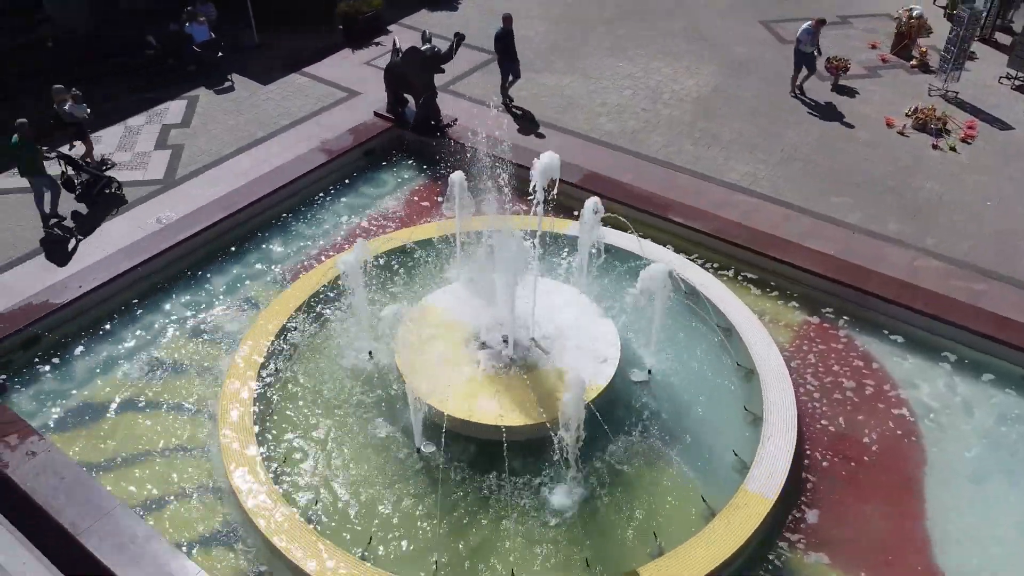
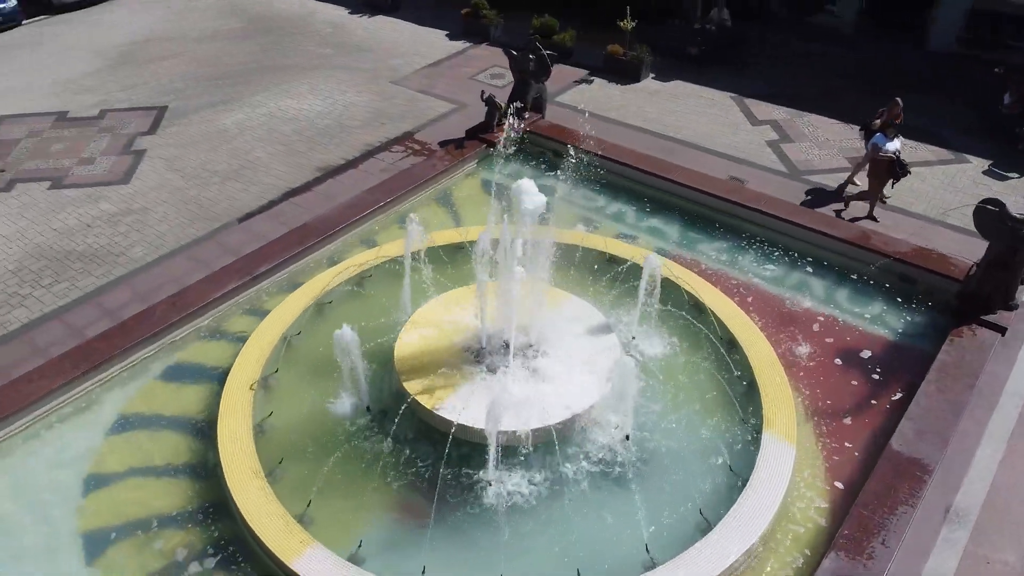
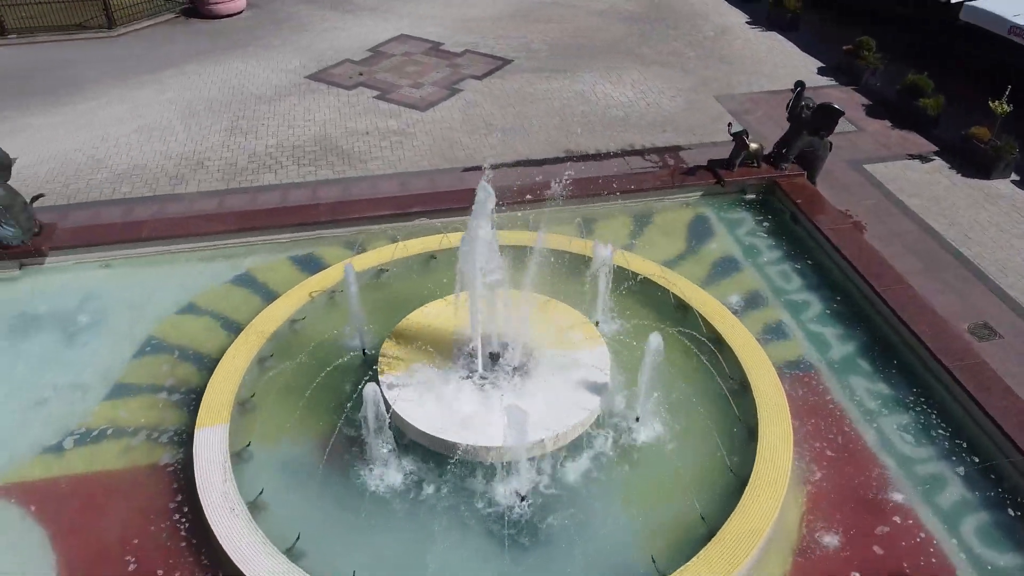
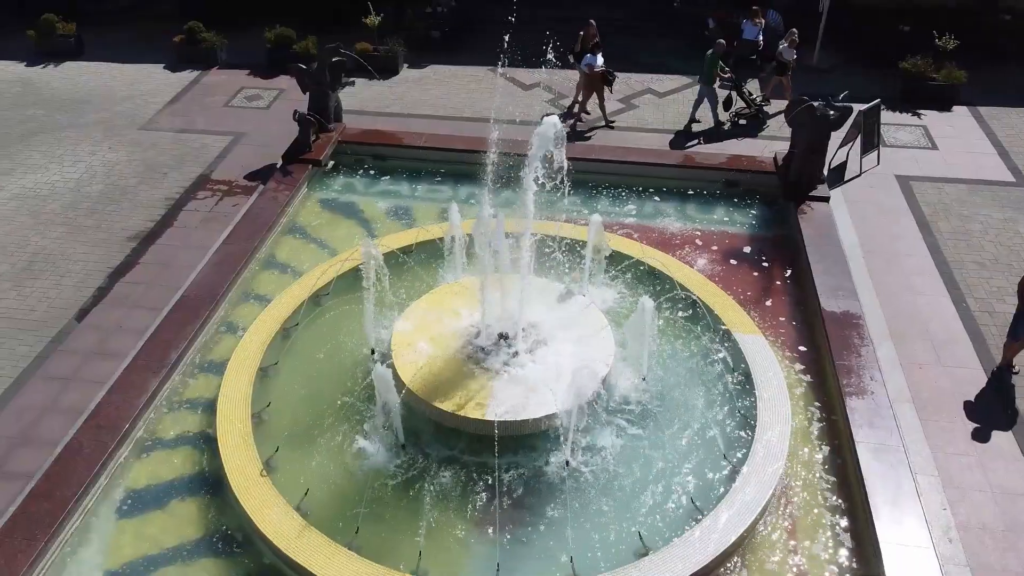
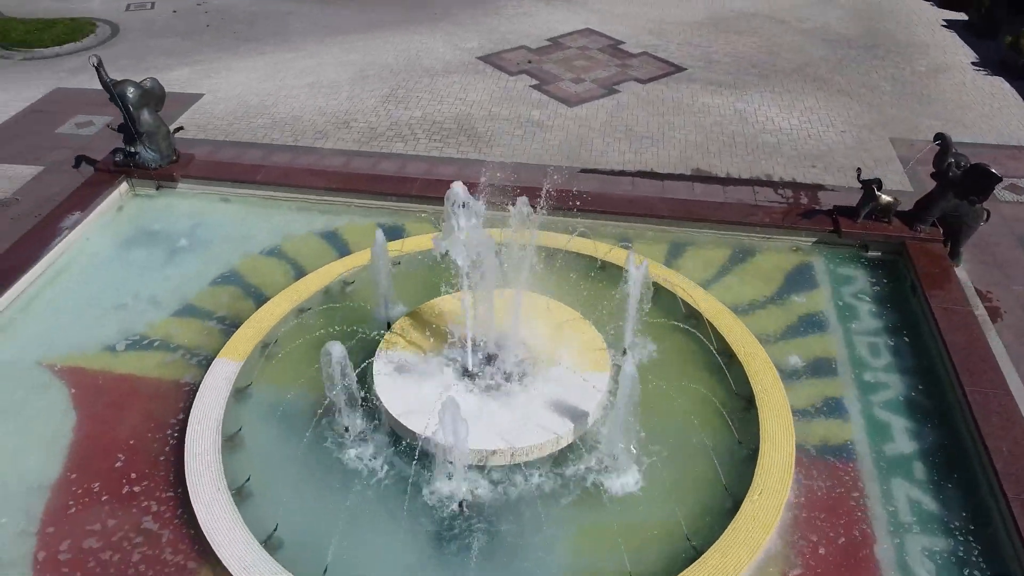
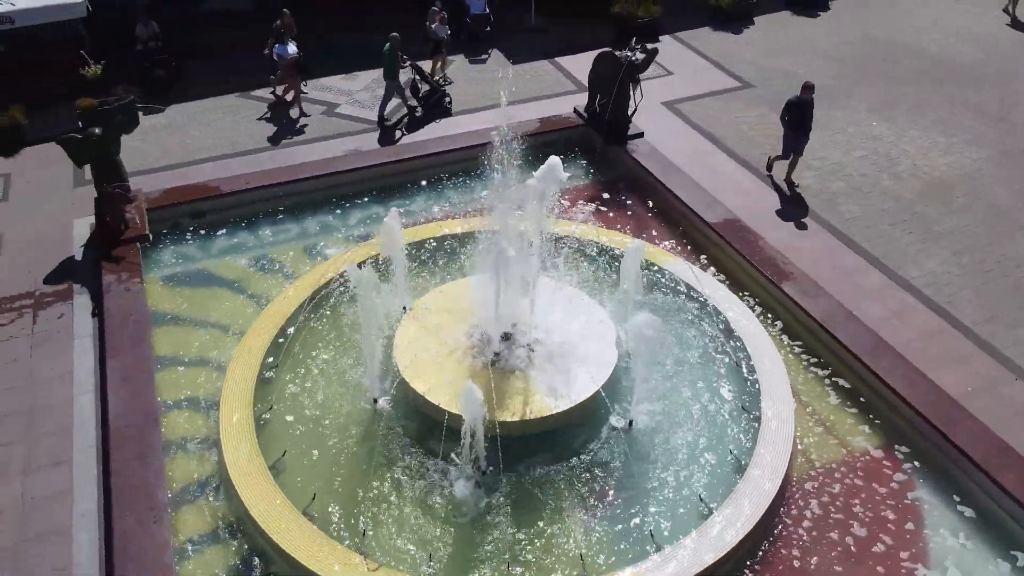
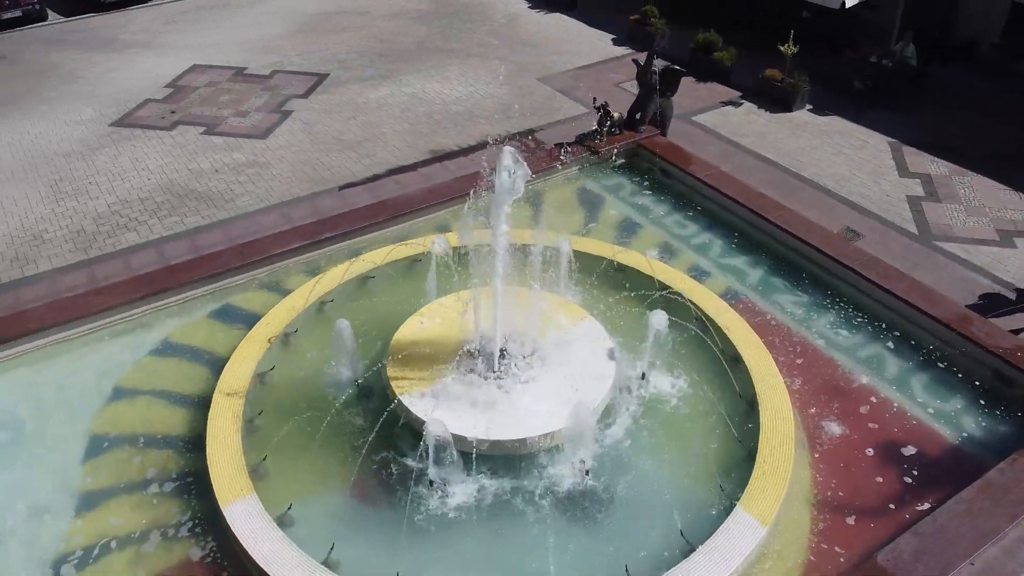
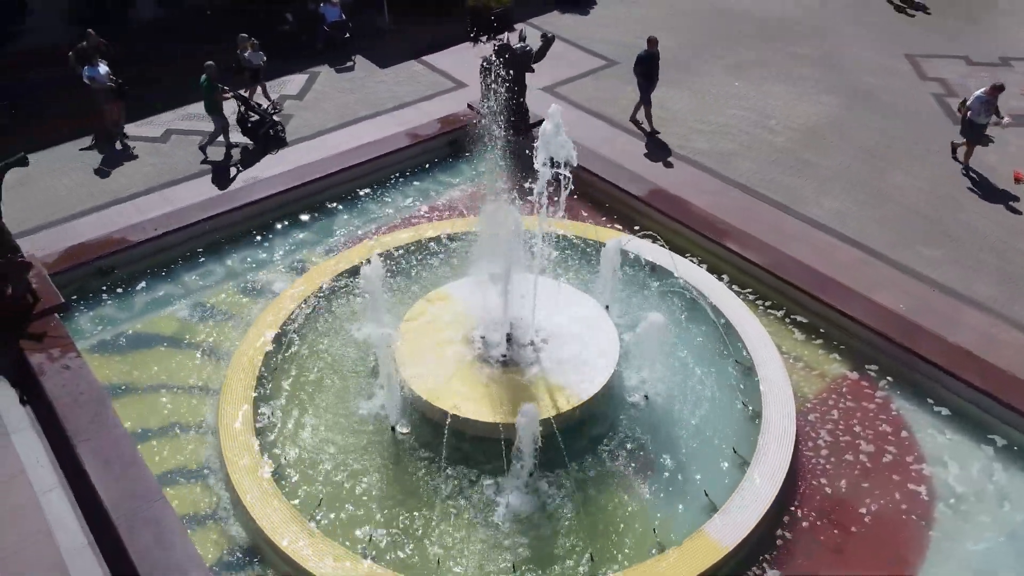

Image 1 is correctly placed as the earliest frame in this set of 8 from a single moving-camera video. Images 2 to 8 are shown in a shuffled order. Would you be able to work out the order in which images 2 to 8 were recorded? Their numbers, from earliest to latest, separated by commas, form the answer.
8, 6, 4, 2, 7, 3, 5
